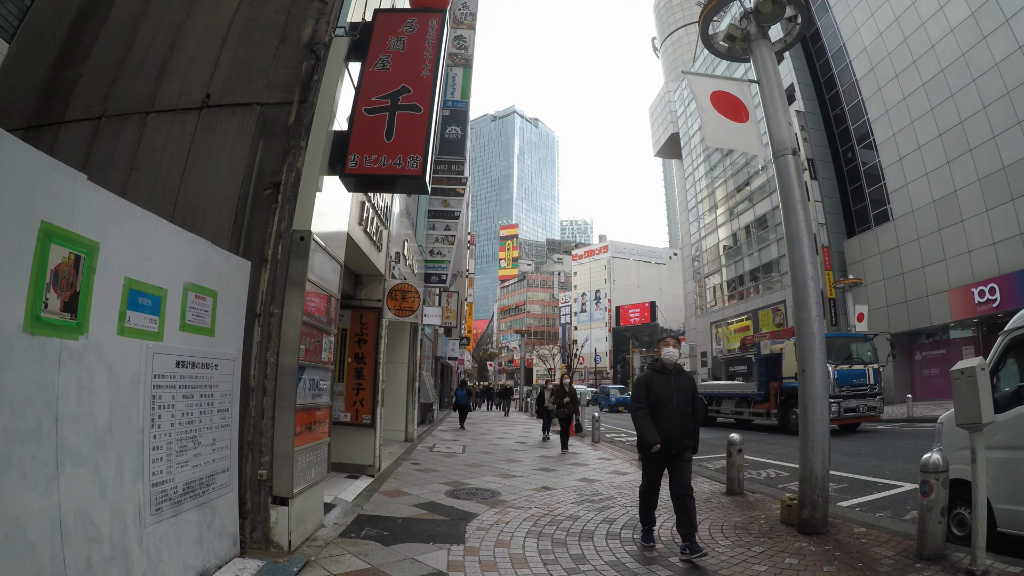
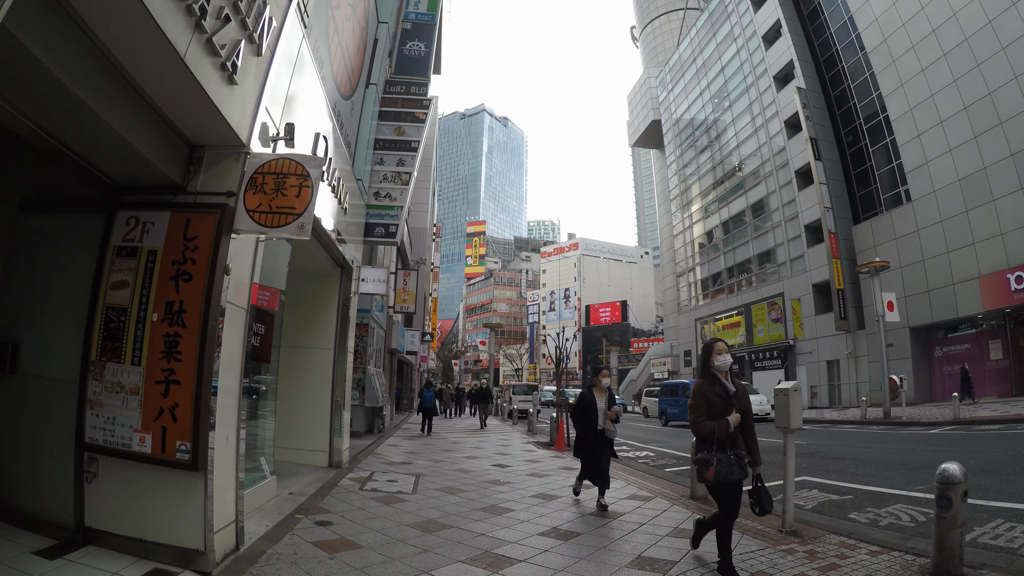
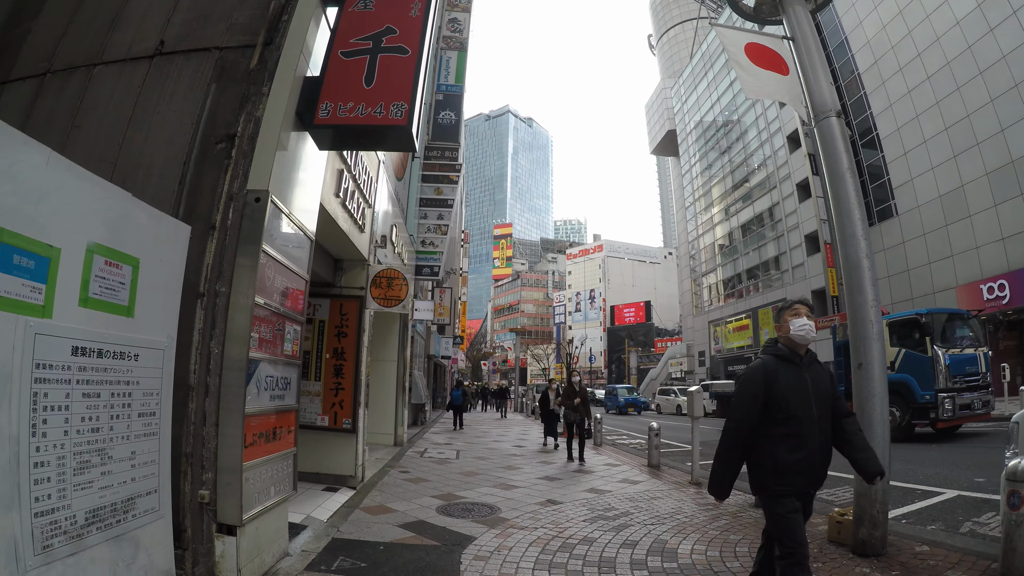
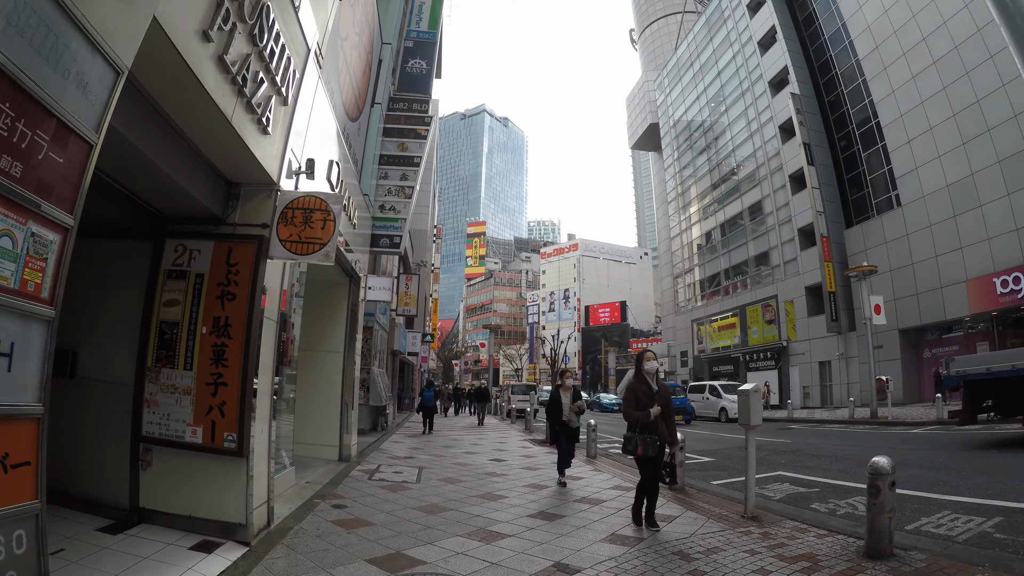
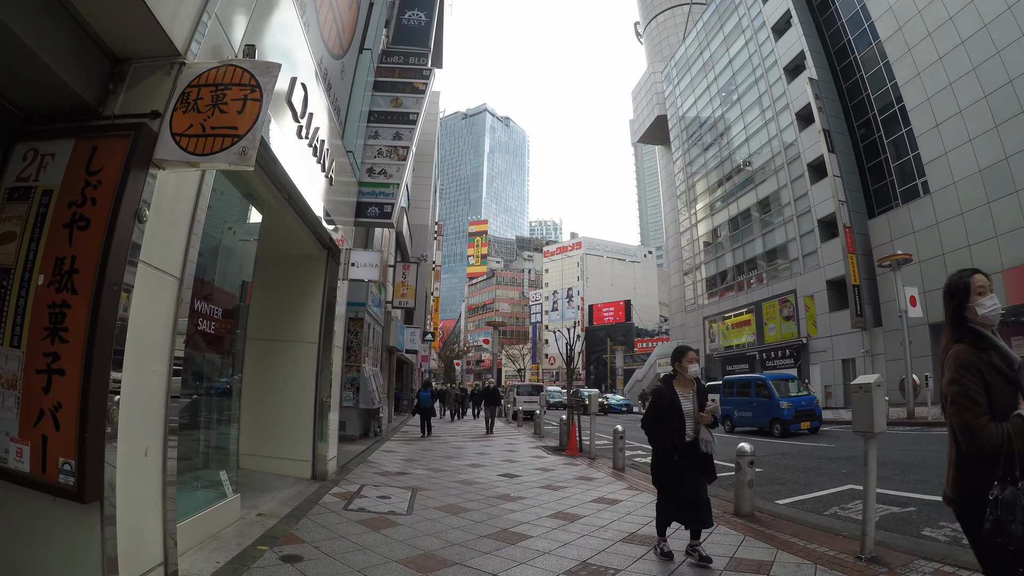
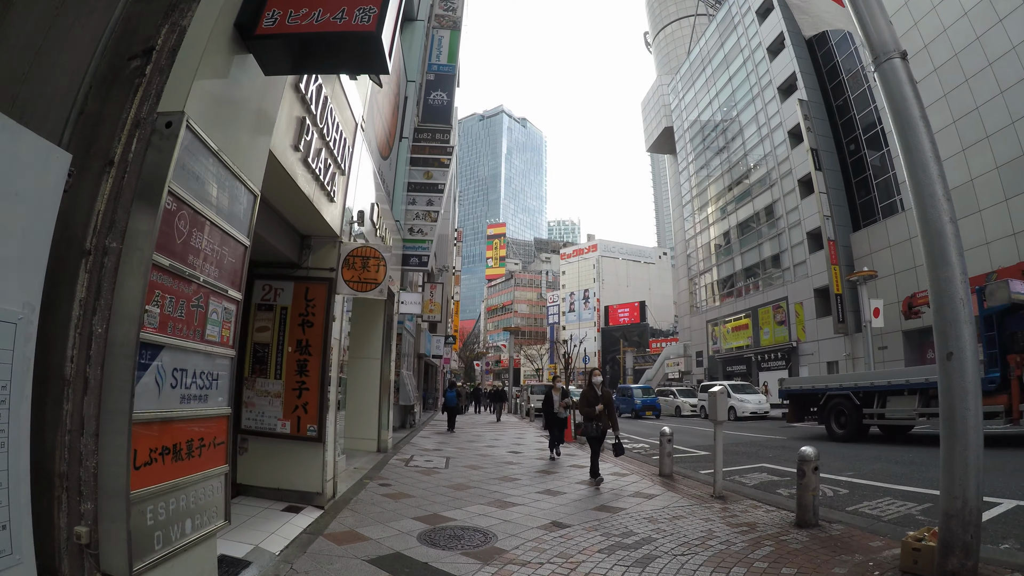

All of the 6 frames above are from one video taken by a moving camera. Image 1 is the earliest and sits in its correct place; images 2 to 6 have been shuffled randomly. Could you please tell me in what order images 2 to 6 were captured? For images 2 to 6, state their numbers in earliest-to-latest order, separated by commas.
3, 6, 4, 2, 5
